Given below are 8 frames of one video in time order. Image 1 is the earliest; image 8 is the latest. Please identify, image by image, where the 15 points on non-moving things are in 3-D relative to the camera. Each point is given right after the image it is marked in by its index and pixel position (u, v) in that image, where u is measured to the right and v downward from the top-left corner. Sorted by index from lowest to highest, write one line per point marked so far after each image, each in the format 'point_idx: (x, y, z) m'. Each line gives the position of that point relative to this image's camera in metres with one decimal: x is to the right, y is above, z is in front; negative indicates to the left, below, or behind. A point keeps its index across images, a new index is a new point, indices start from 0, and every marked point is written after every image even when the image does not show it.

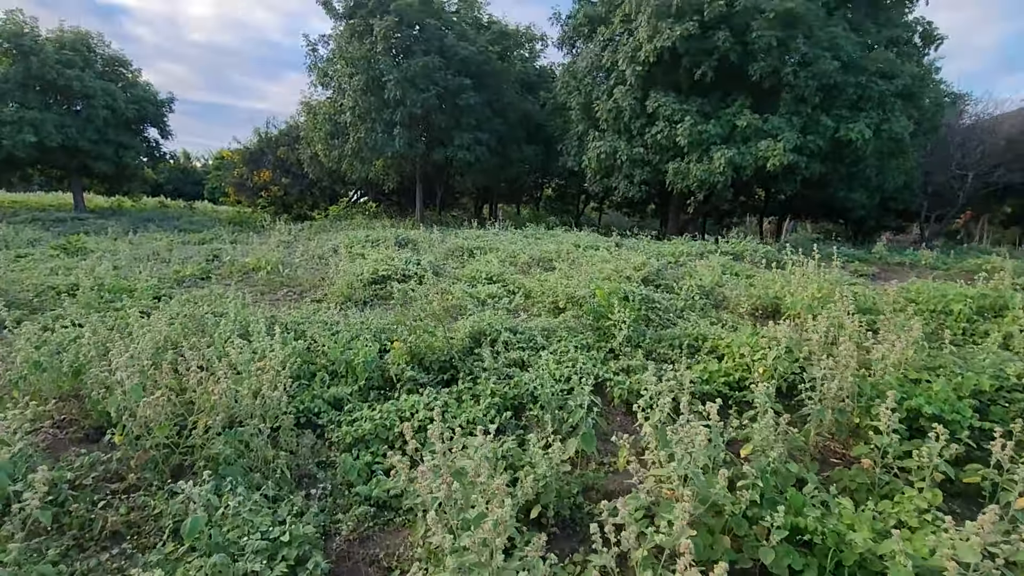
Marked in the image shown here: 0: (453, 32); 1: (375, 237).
0: (-1.7, +7.2, +14.7) m
1: (-2.9, +1.1, +10.9) m
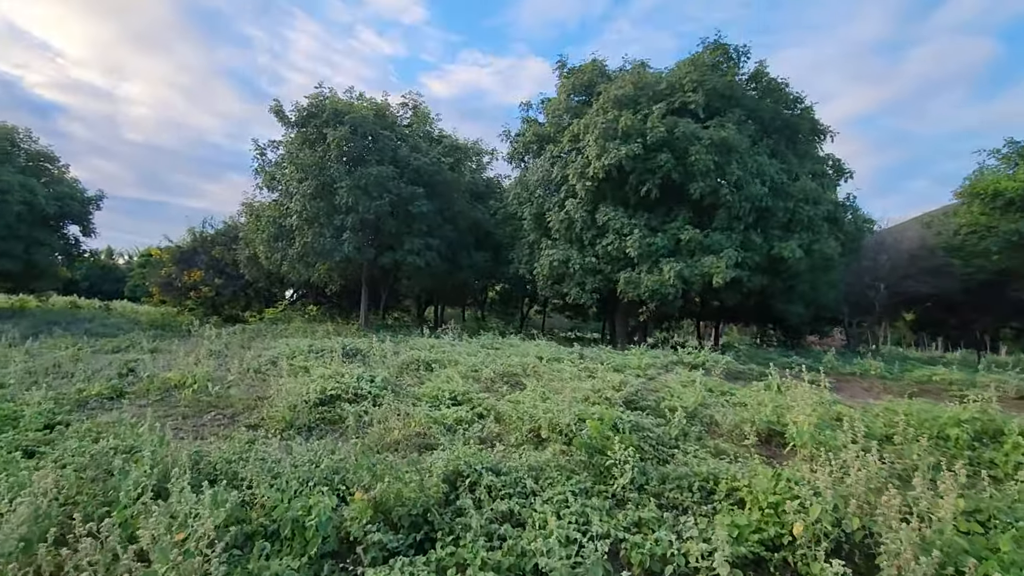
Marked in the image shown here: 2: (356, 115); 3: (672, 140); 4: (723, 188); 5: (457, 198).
0: (-3.0, +4.2, +15.0) m
1: (-3.7, -1.1, +10.0) m
2: (-4.2, +4.6, +14.1) m
3: (+3.5, +3.1, +11.0) m
4: (+4.5, +2.0, +10.9) m
5: (-1.7, +2.8, +15.9) m
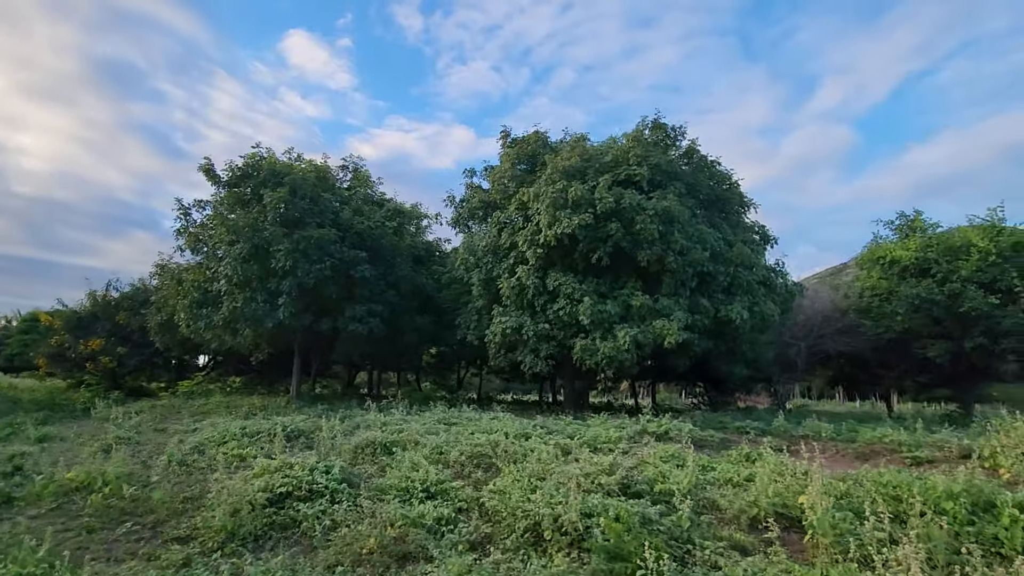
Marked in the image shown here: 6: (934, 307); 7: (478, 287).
0: (-4.6, +2.3, +14.6) m
1: (-4.5, -2.4, +9.0) m
2: (-5.6, +2.9, +13.5) m
3: (+2.5, +1.6, +11.3) m
4: (+3.5, +0.6, +11.3) m
5: (-3.3, +0.8, +15.5) m
6: (+12.1, -0.6, +14.9) m
7: (-0.9, 0.0, +13.3) m
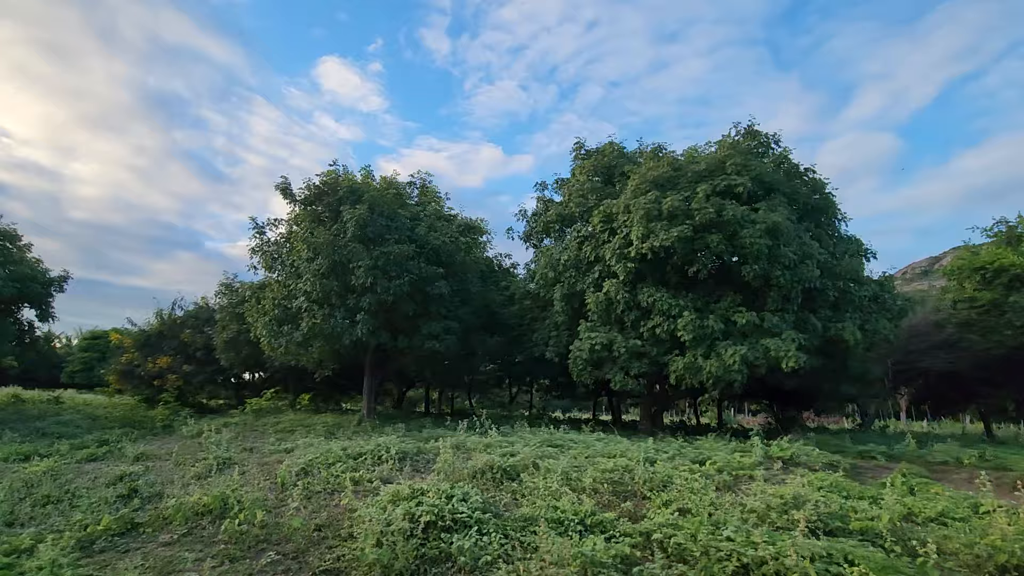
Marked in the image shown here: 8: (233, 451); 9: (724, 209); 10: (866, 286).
0: (-2.5, +1.8, +14.5) m
1: (-2.7, -2.7, +8.7) m
2: (-3.6, +2.4, +13.5) m
3: (+4.4, +1.4, +10.8) m
4: (+5.4, +0.4, +10.6) m
5: (-1.2, +0.3, +15.3) m
6: (+14.2, -0.9, +13.7) m
7: (+1.2, -0.4, +12.9) m
8: (-5.4, -3.1, +10.1) m
9: (+4.4, +1.6, +10.7) m
10: (+7.6, +0.1, +11.3) m
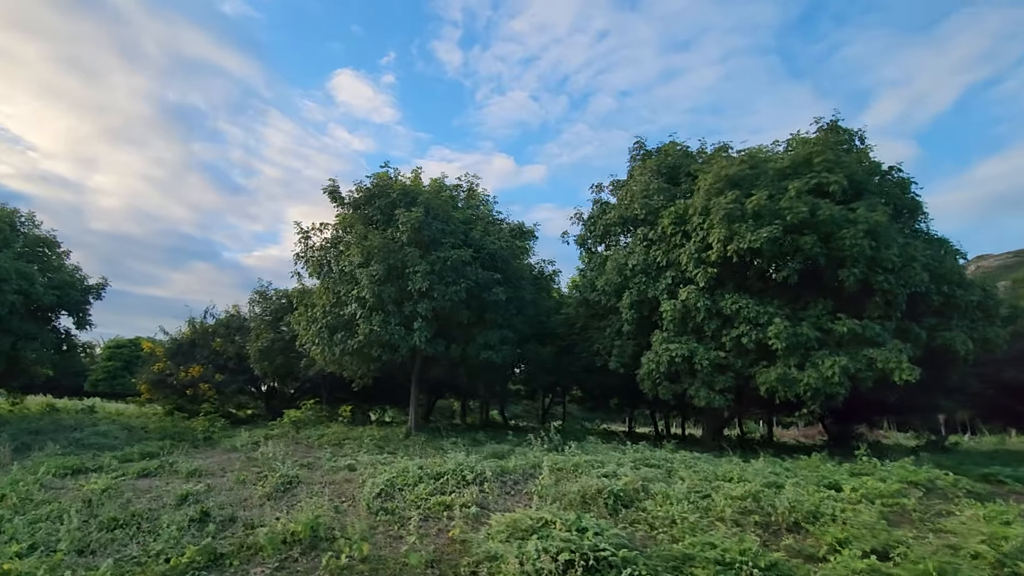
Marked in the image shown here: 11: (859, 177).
0: (-0.9, +1.7, +13.9) m
1: (-1.3, -2.7, +8.0) m
2: (-2.1, +2.3, +12.9) m
3: (+5.8, +1.3, +10.0) m
4: (+6.8, +0.3, +9.8) m
5: (+0.4, +0.1, +14.6) m
6: (+15.7, -1.0, +12.6) m
7: (+2.7, -0.5, +12.2) m
8: (-4.0, -3.2, +9.5) m
9: (+5.8, +1.5, +9.9) m
10: (+9.1, 0.0, +10.4) m
11: (+7.1, +2.3, +10.7) m
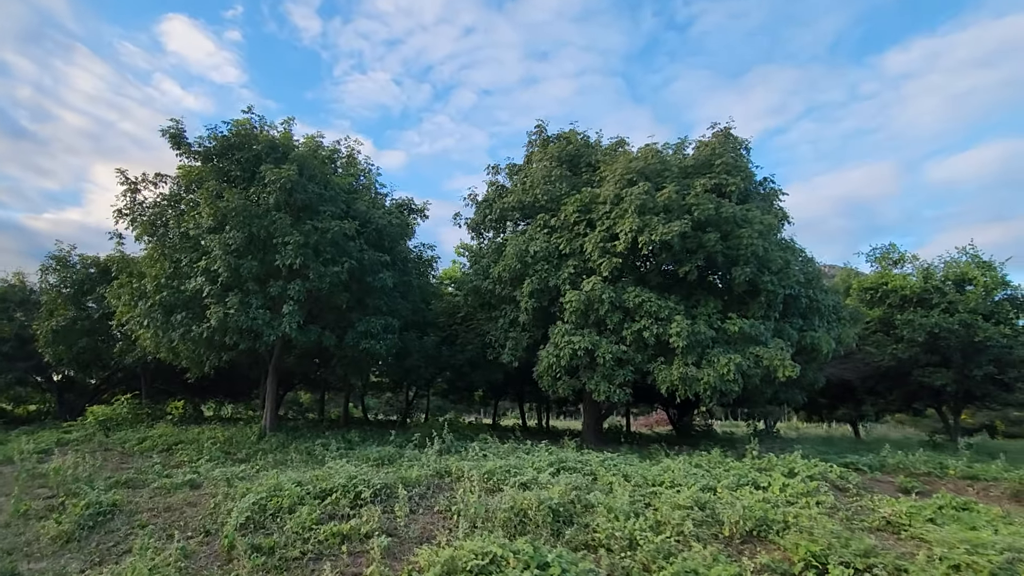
0: (-3.5, +2.1, +12.1) m
1: (-2.6, -2.4, +6.4) m
2: (-4.3, +2.8, +10.9) m
3: (+4.0, +1.3, +10.2) m
4: (+5.0, +0.2, +10.3) m
5: (-2.5, +0.6, +13.2) m
6: (+12.7, -1.4, +15.4) m
7: (+0.3, -0.3, +11.5) m
8: (-5.5, -2.7, +7.1) m
9: (+4.1, +1.5, +10.1) m
10: (+7.0, -0.1, +11.5) m
11: (+5.1, +2.3, +11.2) m
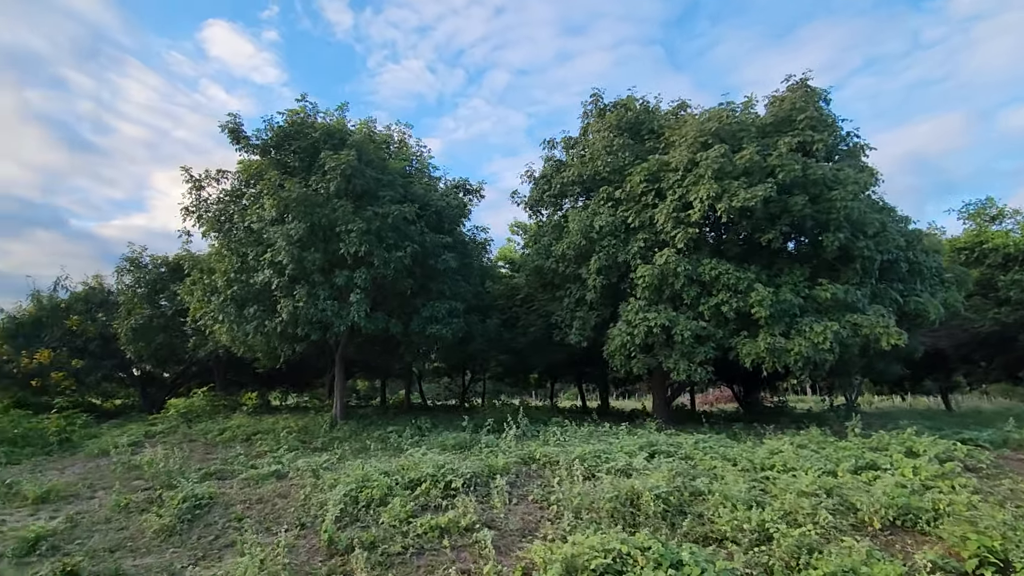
0: (-2.1, +2.5, +11.8) m
1: (-1.5, -2.2, +6.3) m
2: (-3.1, +3.0, +10.7) m
3: (+5.2, +1.9, +9.3) m
4: (+6.3, +0.9, +9.4) m
5: (-1.0, +1.0, +12.9) m
6: (+14.5, -0.2, +13.9) m
7: (+1.7, +0.2, +11.0) m
8: (-4.3, -2.6, +7.2) m
9: (+5.3, +2.1, +9.3) m
10: (+8.3, +0.7, +10.4) m
11: (+6.3, +3.0, +10.2) m
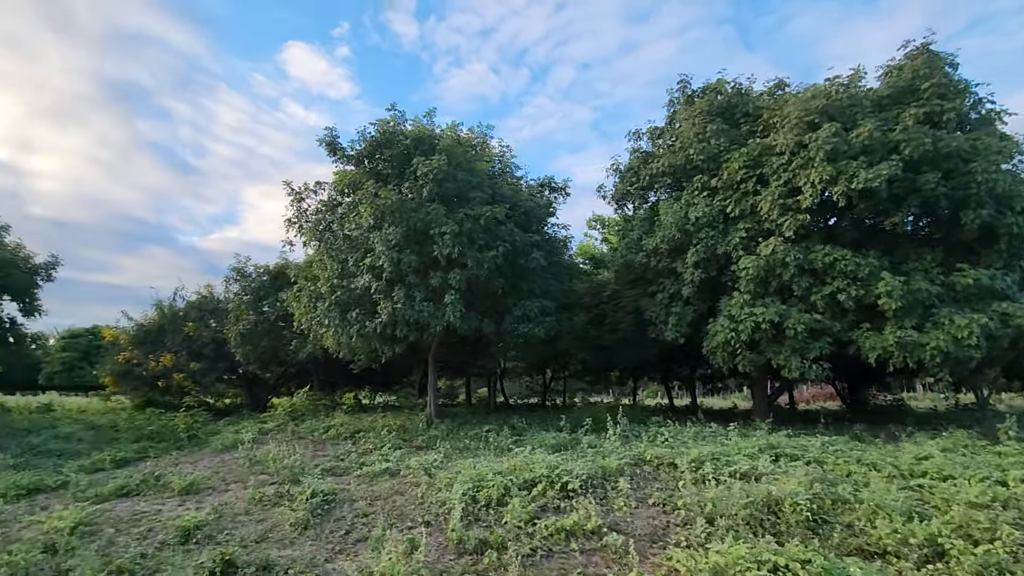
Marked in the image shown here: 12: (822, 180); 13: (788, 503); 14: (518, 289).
0: (-0.2, +2.5, +11.9) m
1: (-0.1, -2.2, +6.3) m
2: (-1.3, +3.0, +10.9) m
3: (+6.8, +2.1, +8.4) m
4: (+7.8, +1.1, +8.3) m
5: (+1.1, +1.0, +12.8) m
6: (+16.6, +0.3, +11.7) m
7: (+3.6, +0.3, +10.5) m
8: (-2.8, -2.7, +7.6) m
9: (+6.8, +2.4, +8.3) m
10: (+10.1, +1.0, +9.1) m
11: (+8.0, +3.2, +9.1) m
12: (+5.0, +1.8, +8.5) m
13: (+2.3, -1.8, +4.5) m
14: (+0.1, 0.0, +11.6) m
